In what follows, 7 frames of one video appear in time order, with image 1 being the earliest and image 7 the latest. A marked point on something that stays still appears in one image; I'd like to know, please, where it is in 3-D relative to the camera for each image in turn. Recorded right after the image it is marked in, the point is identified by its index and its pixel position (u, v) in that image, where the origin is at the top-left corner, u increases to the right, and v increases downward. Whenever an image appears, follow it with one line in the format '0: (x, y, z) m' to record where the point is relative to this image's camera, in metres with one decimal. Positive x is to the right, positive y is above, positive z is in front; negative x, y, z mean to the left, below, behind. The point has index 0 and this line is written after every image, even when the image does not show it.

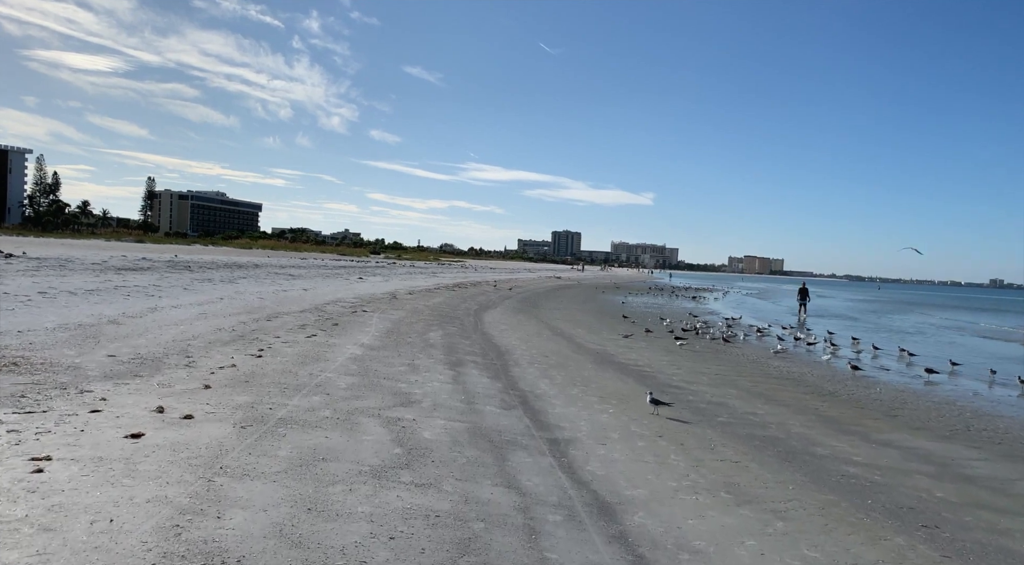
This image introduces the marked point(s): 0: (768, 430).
0: (+3.7, -2.1, +10.2) m
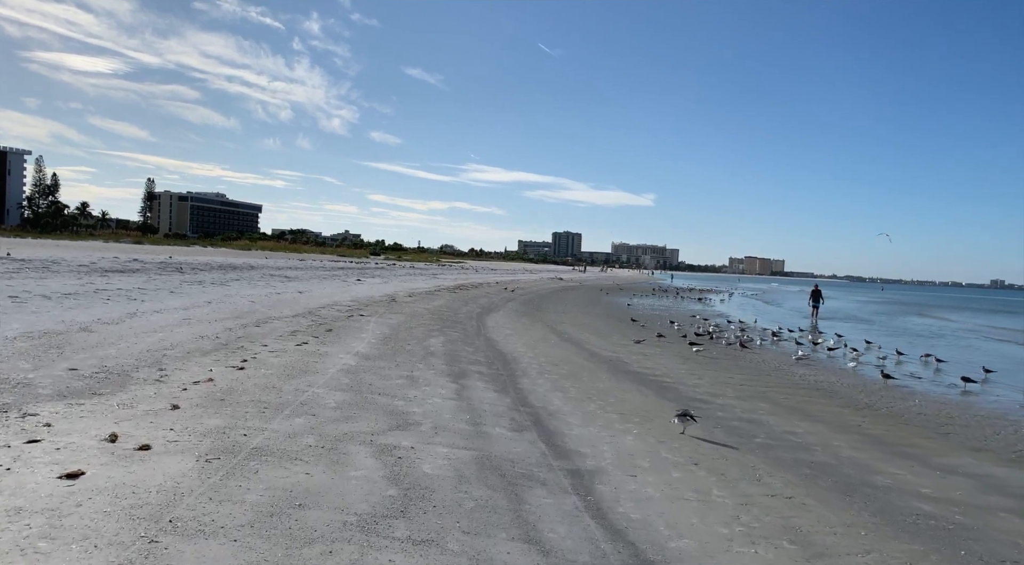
0: (+3.8, -2.2, +9.0) m
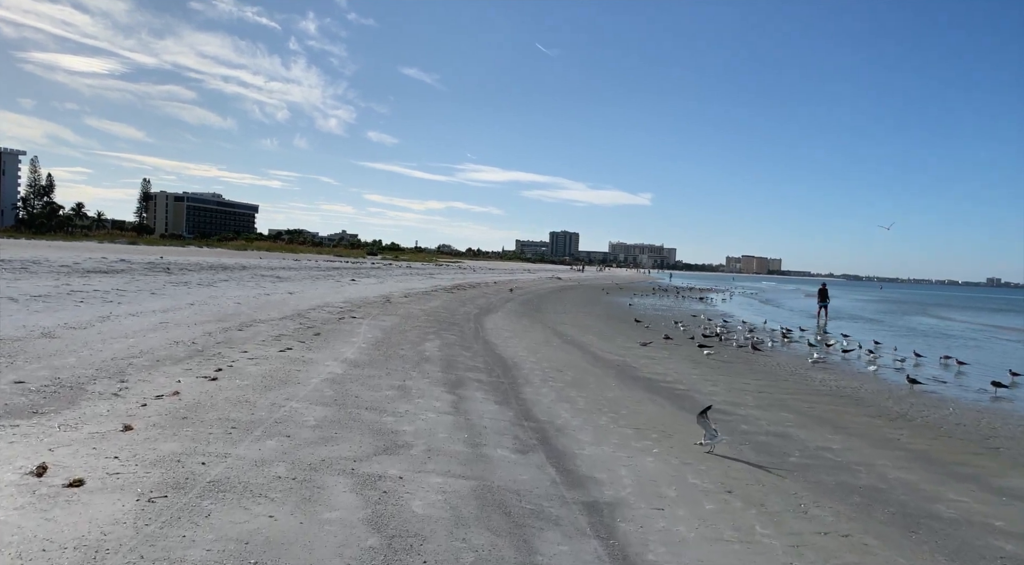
0: (+3.9, -2.2, +7.9) m
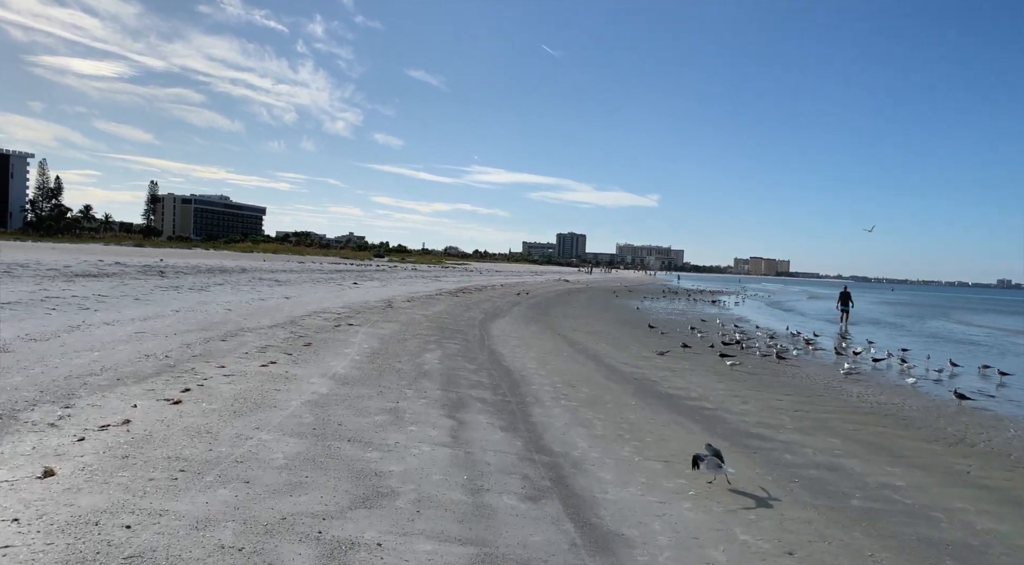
0: (+3.9, -2.2, +6.5) m
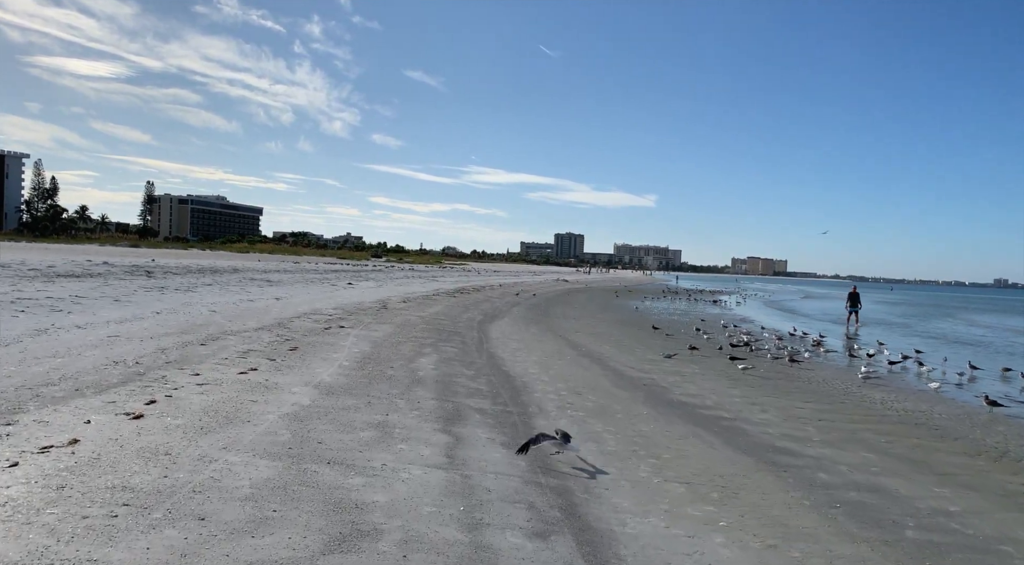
0: (+4.0, -2.2, +5.6) m
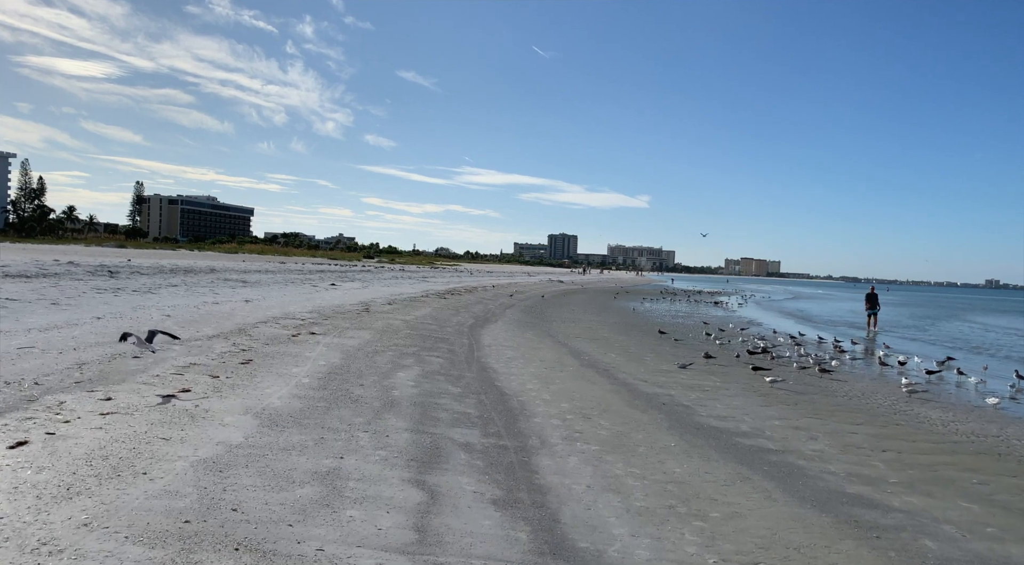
0: (+4.0, -2.2, +3.5) m
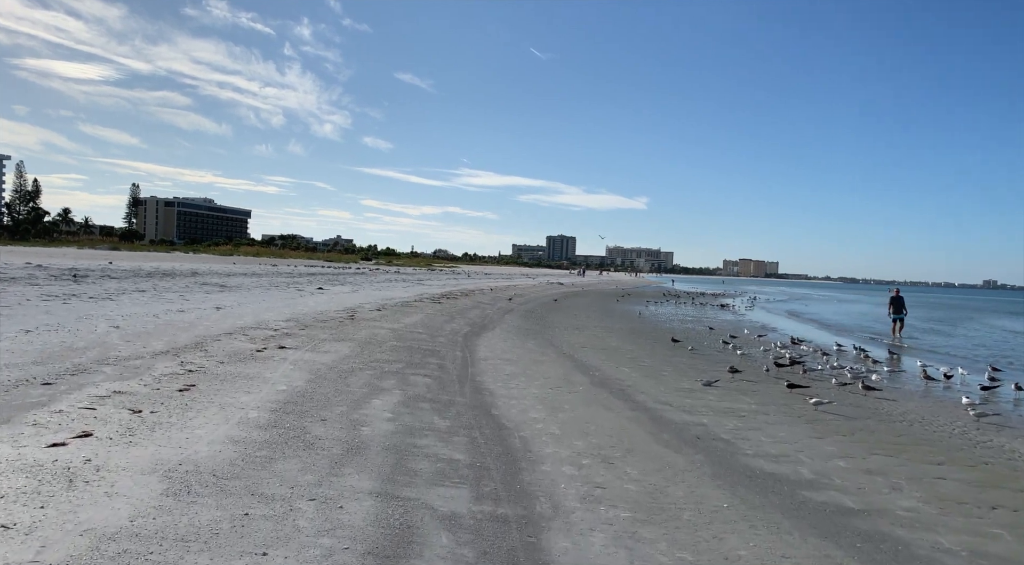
0: (+4.0, -2.3, +1.3) m
